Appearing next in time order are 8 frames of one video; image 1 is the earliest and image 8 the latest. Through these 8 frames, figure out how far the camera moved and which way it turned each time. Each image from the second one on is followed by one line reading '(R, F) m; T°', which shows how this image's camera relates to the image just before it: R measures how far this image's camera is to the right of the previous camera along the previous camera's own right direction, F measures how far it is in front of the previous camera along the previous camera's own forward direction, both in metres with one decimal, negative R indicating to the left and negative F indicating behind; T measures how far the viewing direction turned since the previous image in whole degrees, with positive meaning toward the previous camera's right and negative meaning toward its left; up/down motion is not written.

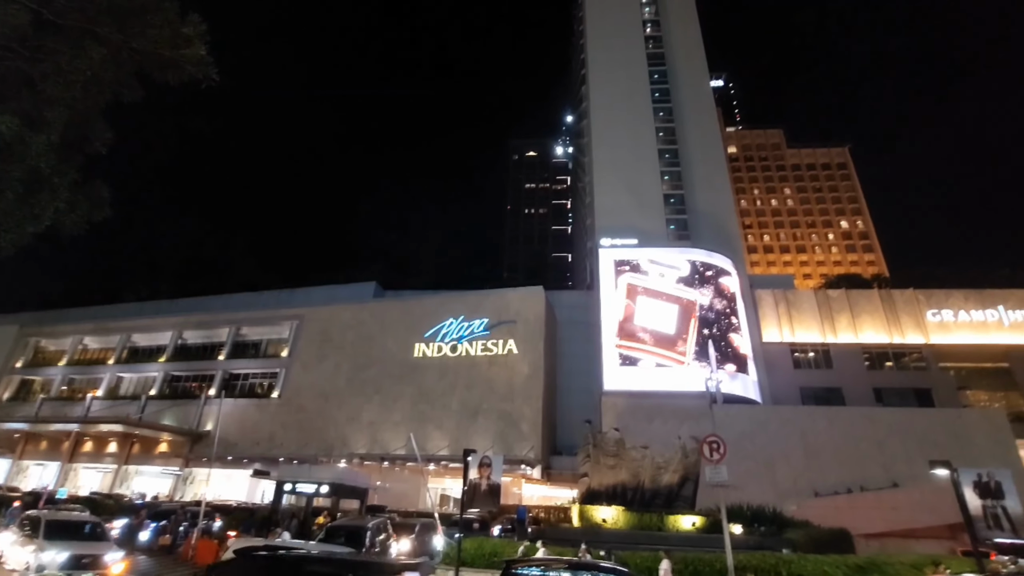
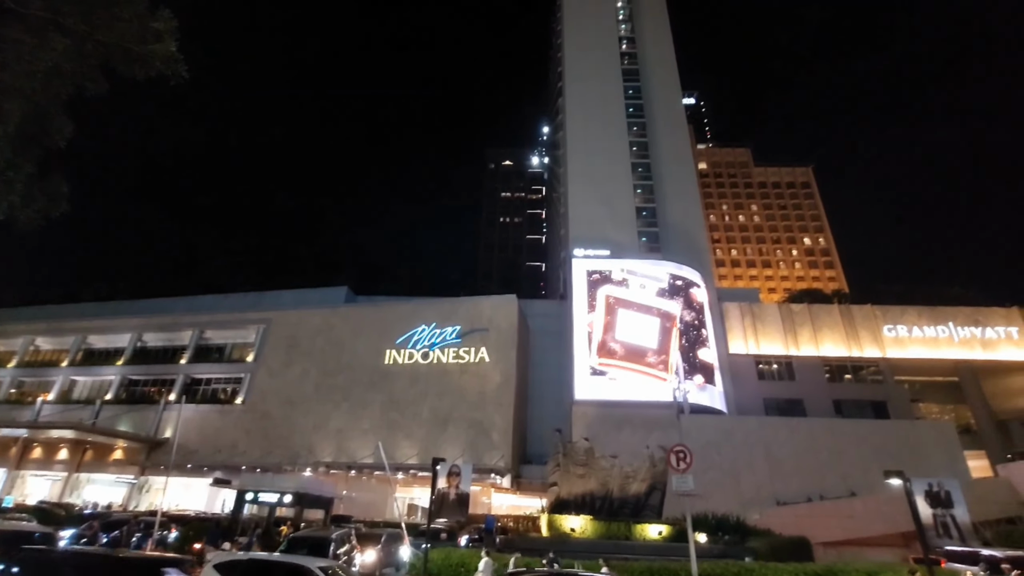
(-0.3, -0.1) m; +3°
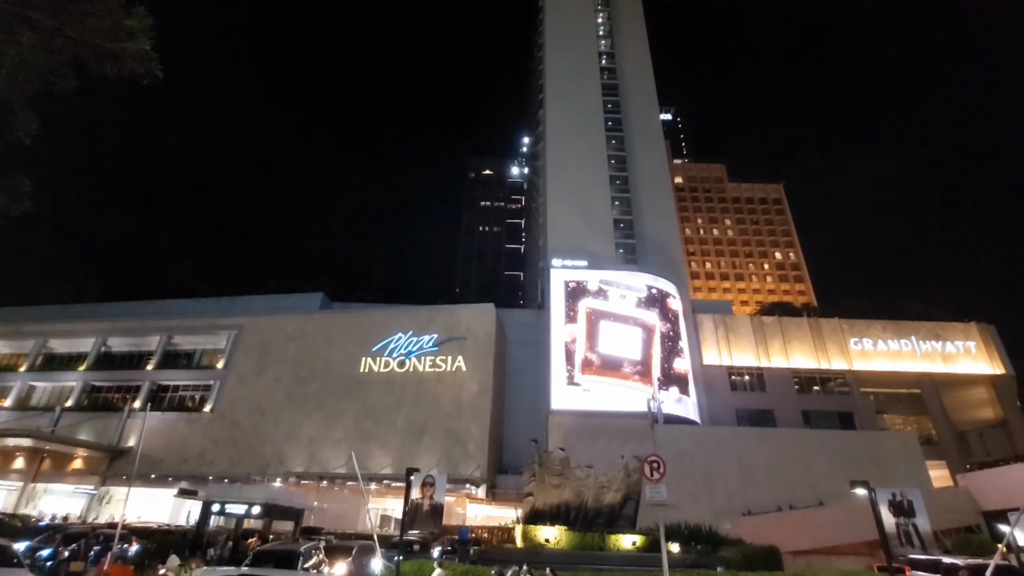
(-0.4, -0.1) m; +3°
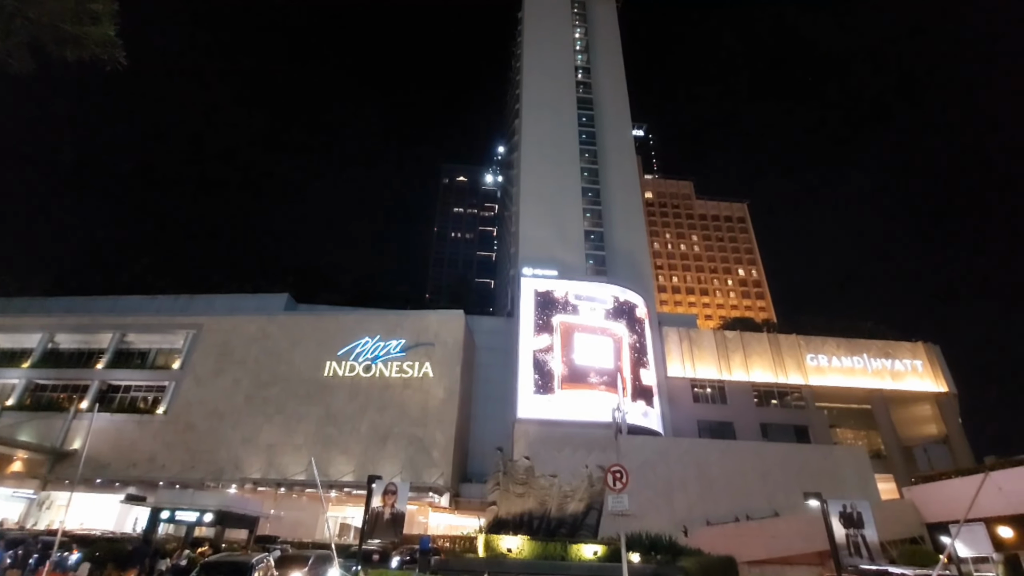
(-0.5, -0.1) m; +4°
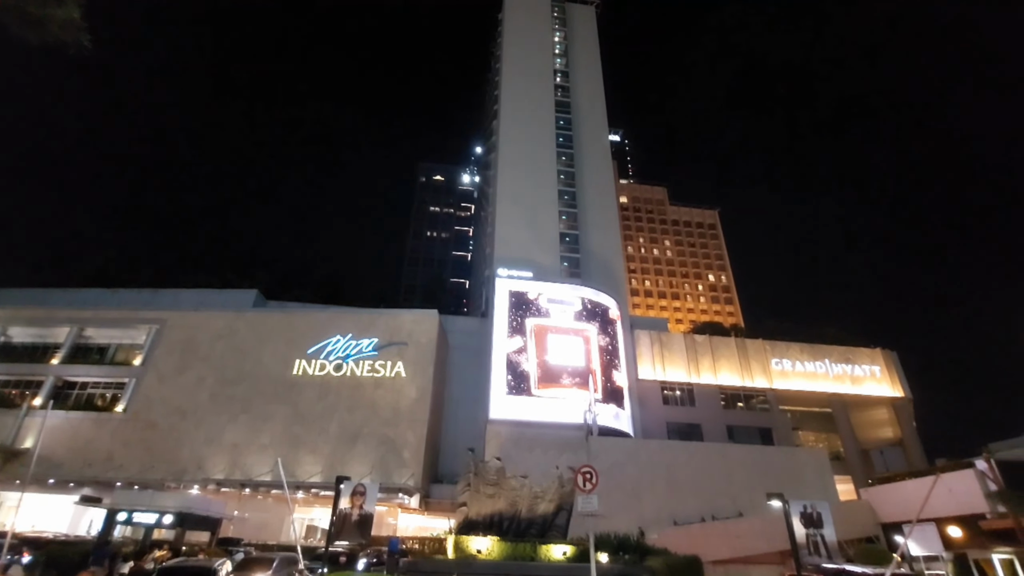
(-0.5, 0.0) m; +3°
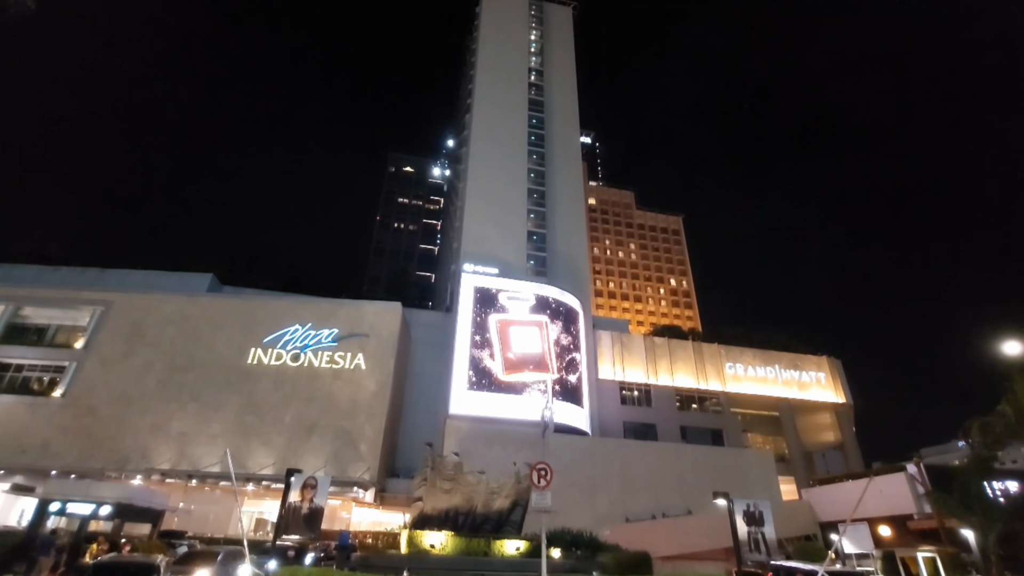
(-0.8, 0.0) m; +5°
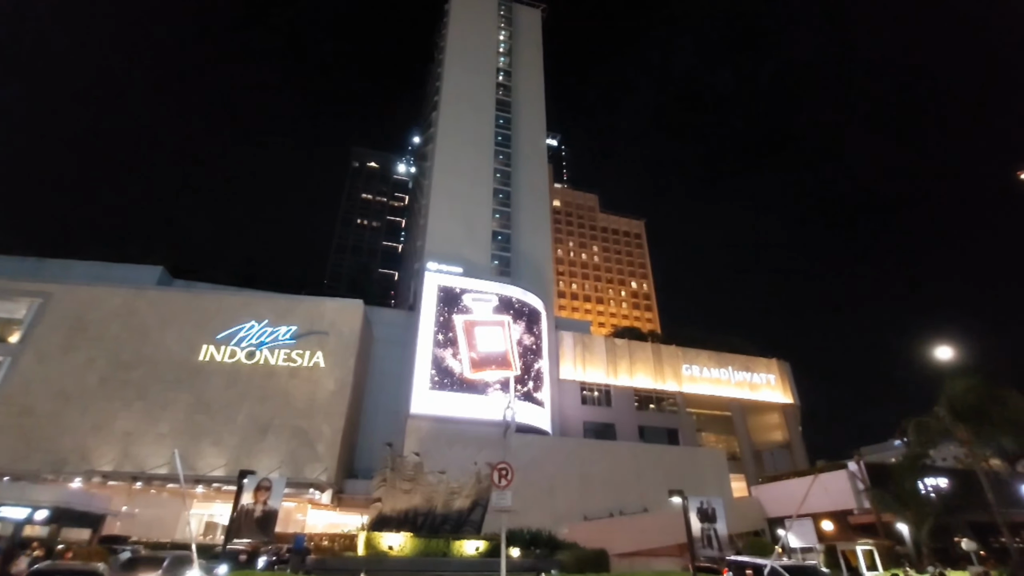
(-0.6, 0.0) m; +5°
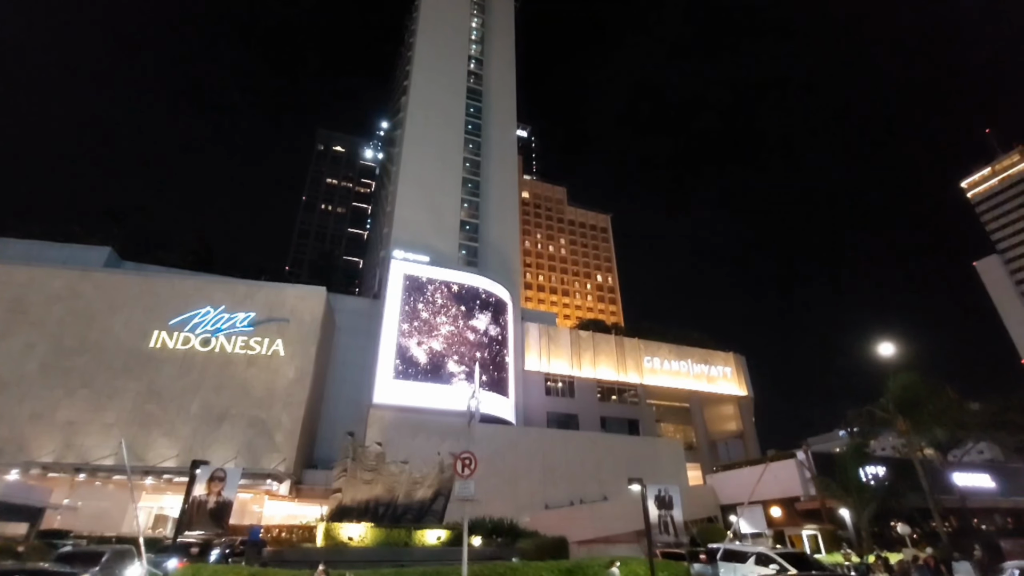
(-0.7, +0.1) m; +4°
